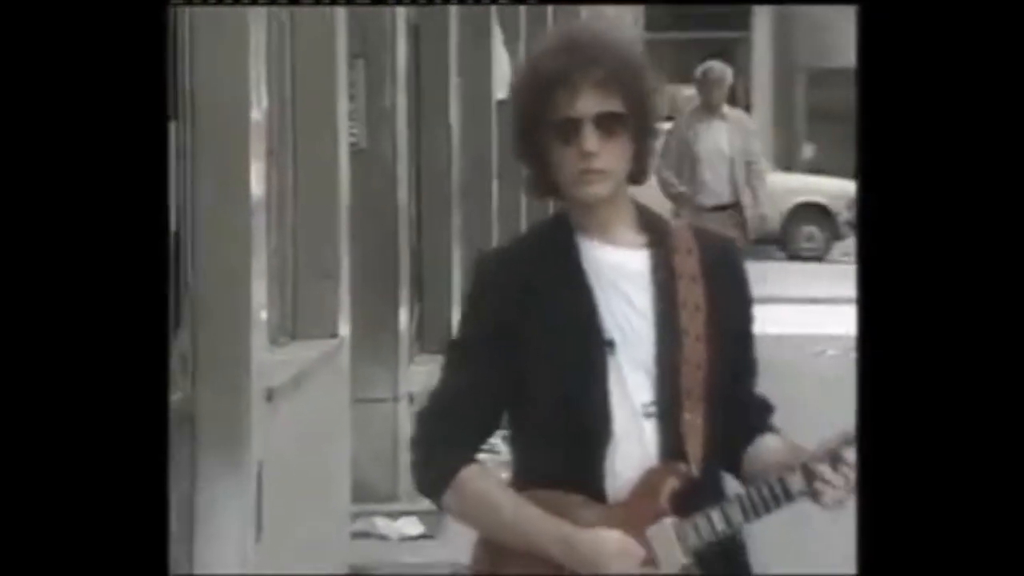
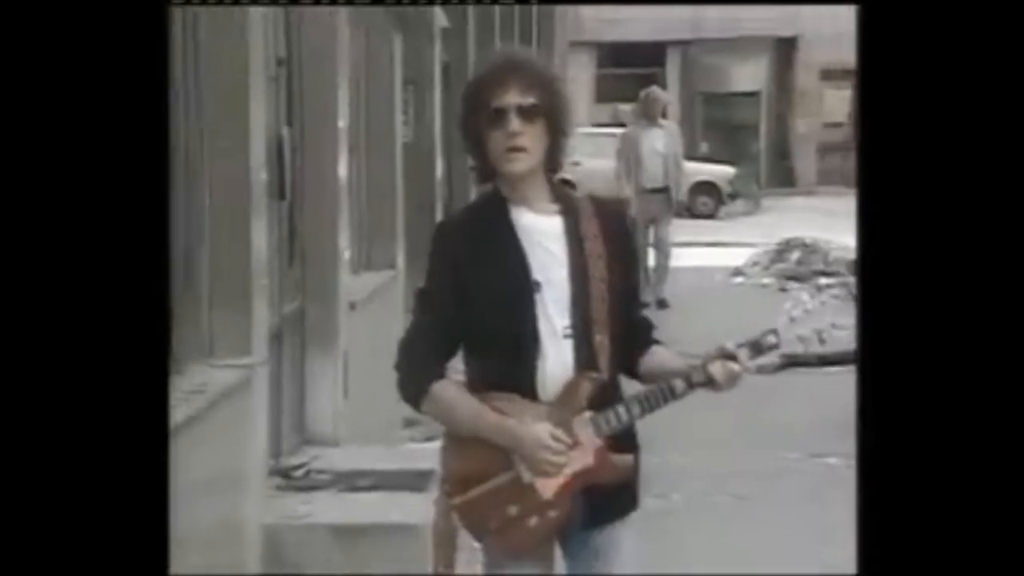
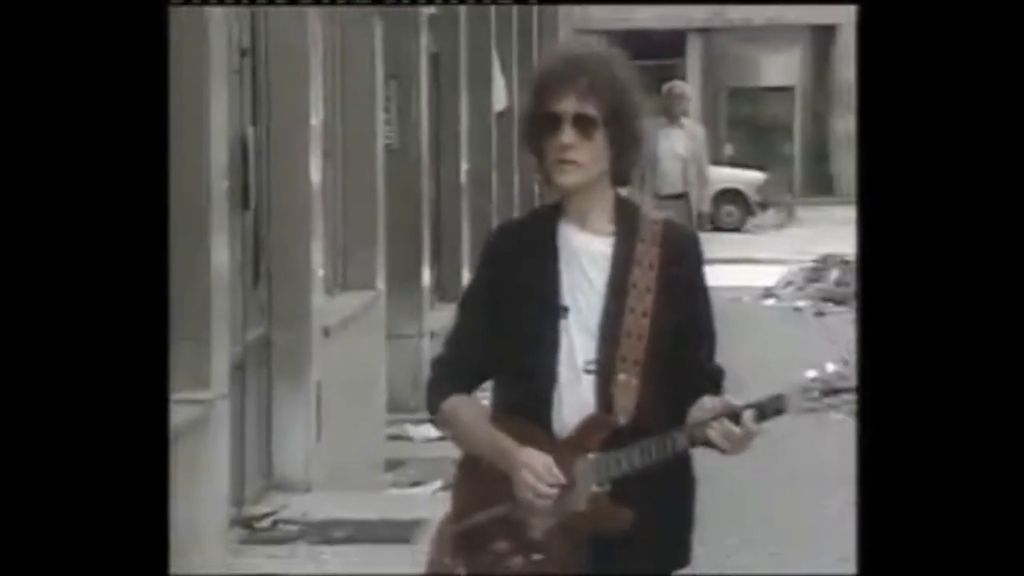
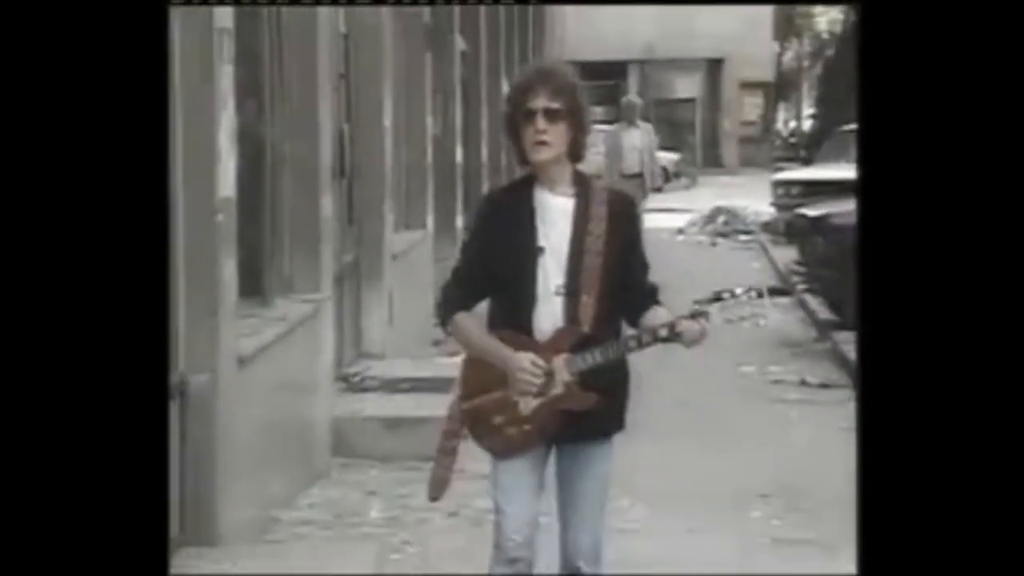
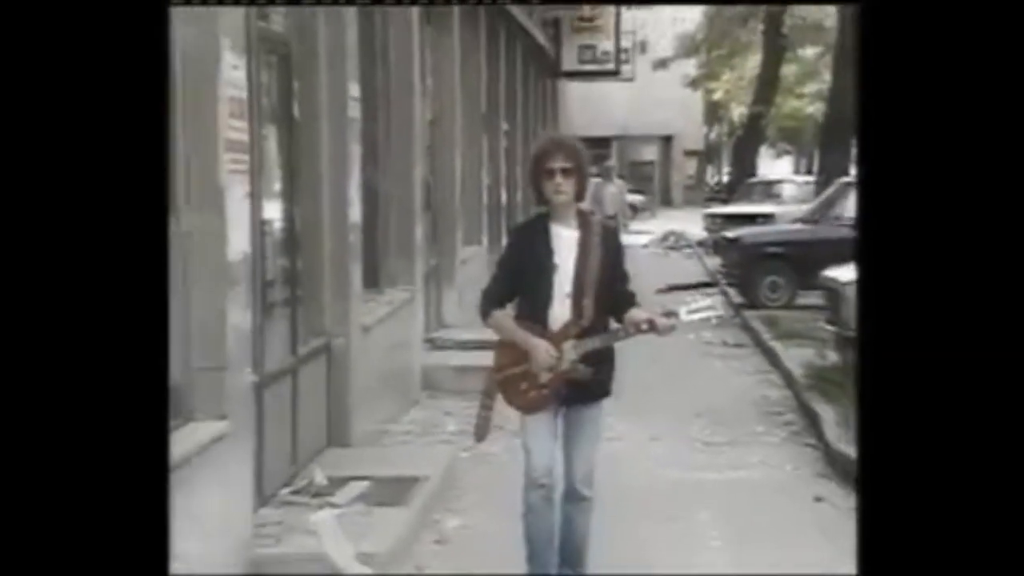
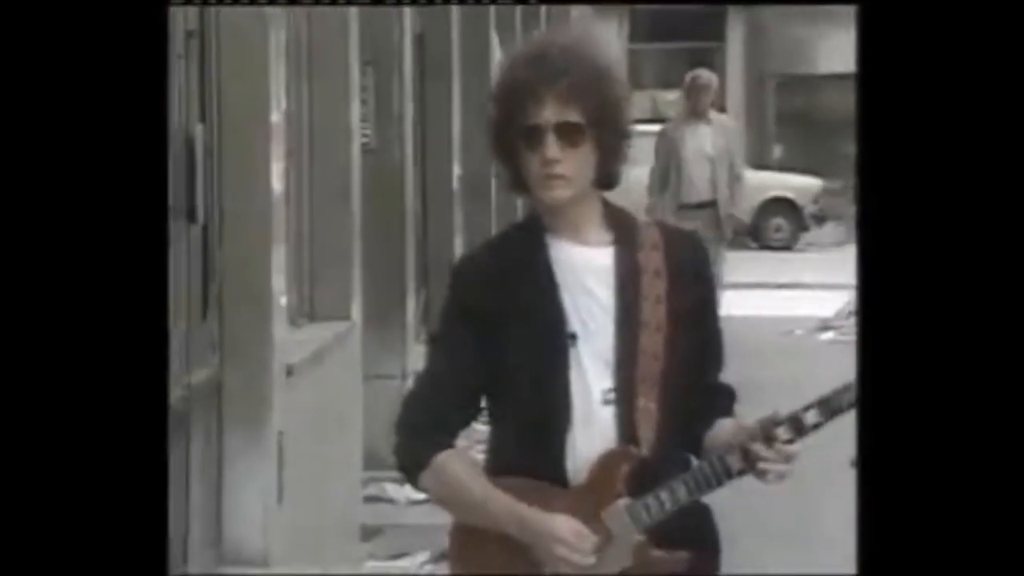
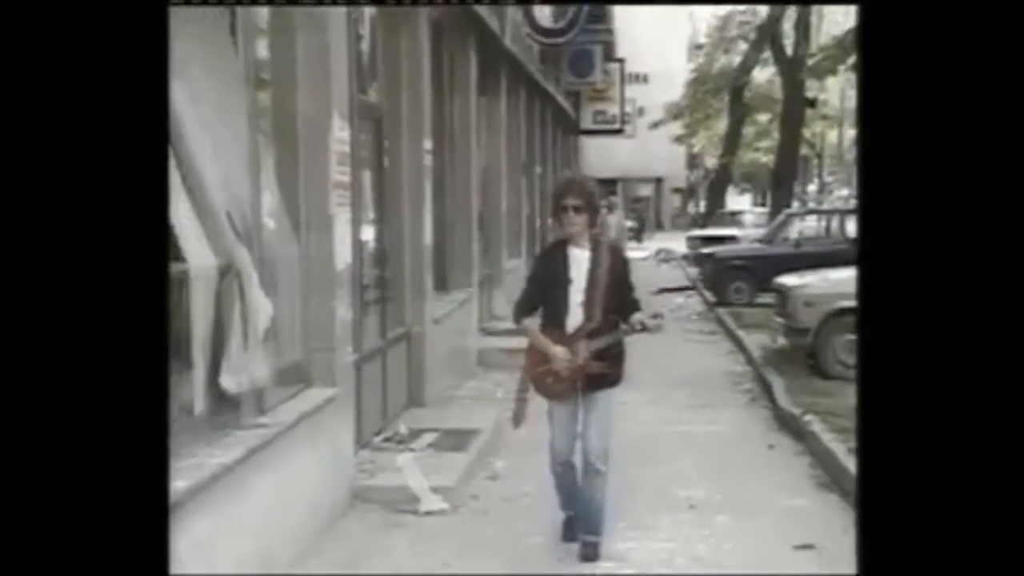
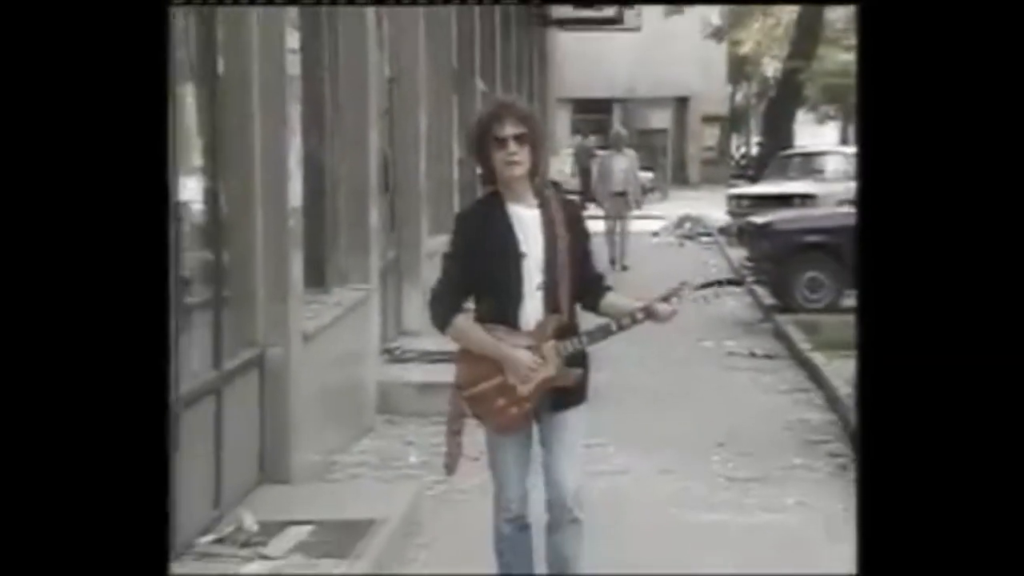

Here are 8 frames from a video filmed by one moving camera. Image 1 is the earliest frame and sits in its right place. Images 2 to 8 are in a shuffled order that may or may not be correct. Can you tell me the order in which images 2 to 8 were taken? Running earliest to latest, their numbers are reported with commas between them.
6, 3, 2, 4, 8, 5, 7
